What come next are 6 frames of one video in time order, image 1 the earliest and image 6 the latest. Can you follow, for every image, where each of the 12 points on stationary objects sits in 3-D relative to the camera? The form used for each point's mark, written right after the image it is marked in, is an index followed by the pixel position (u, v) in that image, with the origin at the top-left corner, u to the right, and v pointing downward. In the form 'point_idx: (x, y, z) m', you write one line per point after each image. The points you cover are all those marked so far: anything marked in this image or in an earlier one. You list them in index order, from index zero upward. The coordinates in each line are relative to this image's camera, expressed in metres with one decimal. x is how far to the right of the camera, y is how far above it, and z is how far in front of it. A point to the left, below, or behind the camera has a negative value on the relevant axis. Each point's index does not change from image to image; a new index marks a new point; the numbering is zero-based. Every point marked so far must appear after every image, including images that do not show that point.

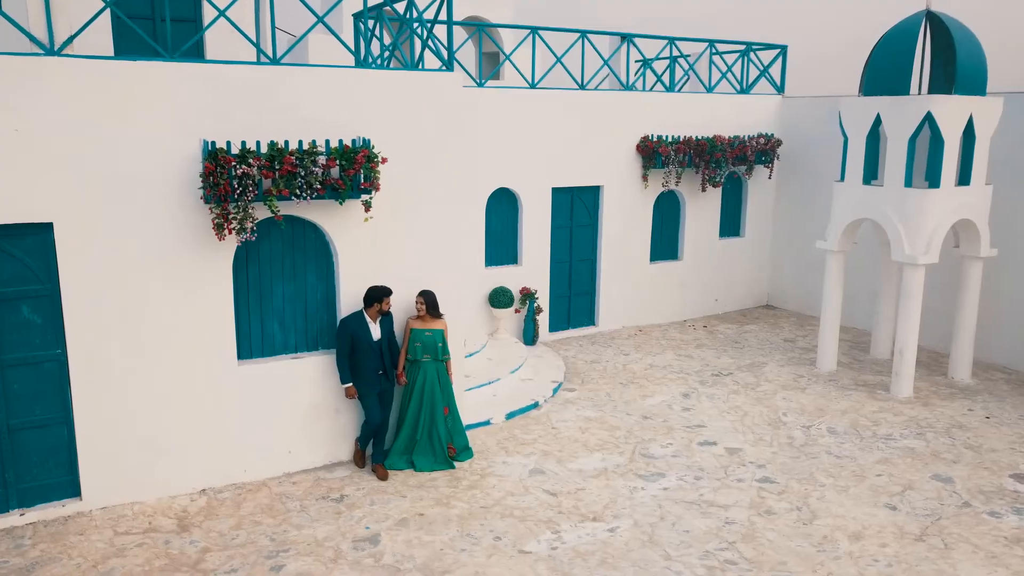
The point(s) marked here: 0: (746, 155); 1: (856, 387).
0: (+4.1, +2.3, +13.3) m
1: (+4.5, -1.3, +10.0) m
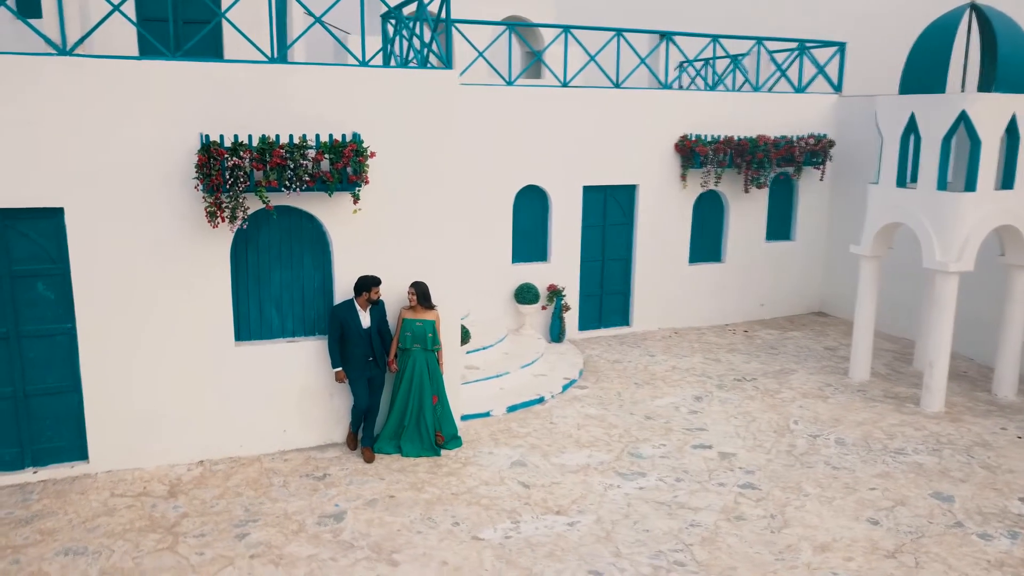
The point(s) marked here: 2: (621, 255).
0: (+4.8, +2.2, +12.9) m
1: (+4.7, -1.4, +9.5) m
2: (+1.8, +0.6, +12.7) m
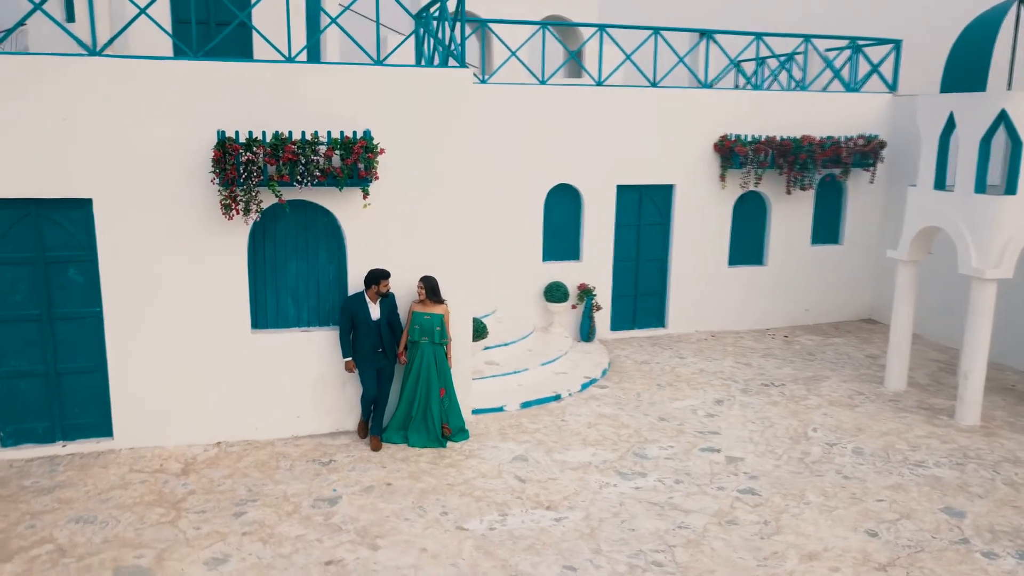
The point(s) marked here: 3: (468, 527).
0: (+5.4, +2.2, +12.4) m
1: (+4.9, -1.5, +9.1) m
2: (+2.4, +0.5, +12.6) m
3: (-0.3, -1.9, +6.0) m
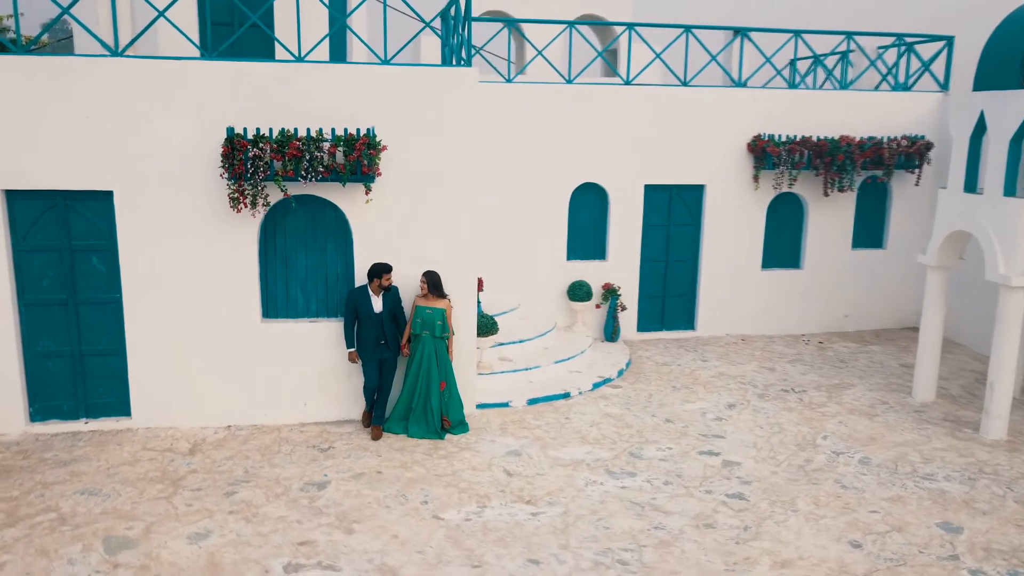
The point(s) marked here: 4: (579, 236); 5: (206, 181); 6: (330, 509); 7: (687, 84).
0: (+5.9, +2.1, +12.0) m
1: (+4.9, -1.5, +8.7) m
2: (+2.9, +0.5, +12.4) m
3: (-0.5, -1.8, +6.1) m
4: (+1.1, +0.8, +11.9) m
5: (-3.0, +1.1, +7.5) m
6: (-1.5, -1.8, +6.2) m
7: (+2.7, +3.1, +11.7) m
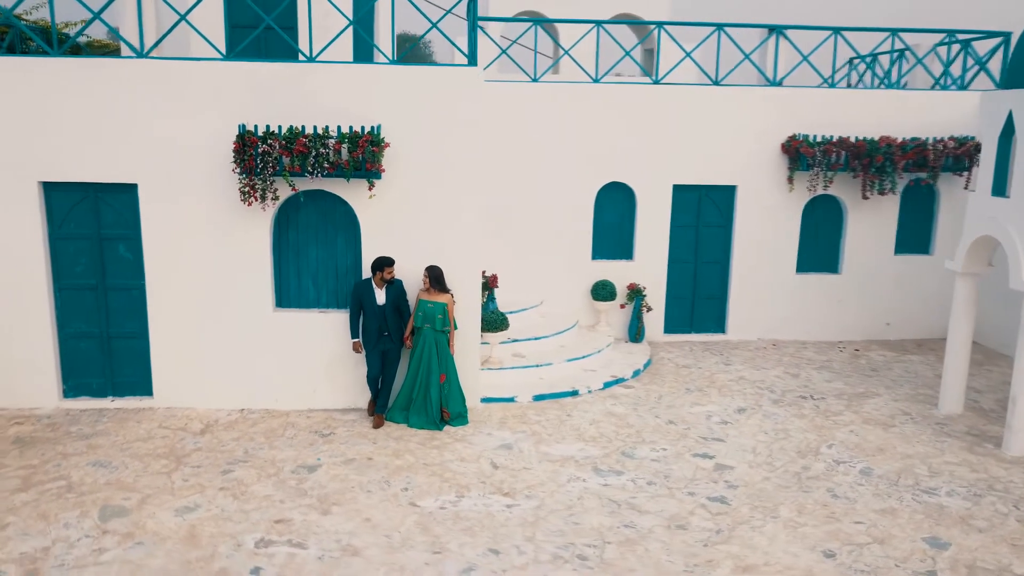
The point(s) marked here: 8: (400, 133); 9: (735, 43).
0: (+6.3, +2.0, +11.5) m
1: (+5.0, -1.6, +8.4) m
2: (+3.3, +0.5, +12.2) m
3: (-0.8, -1.8, +6.3) m
4: (+1.5, +0.8, +11.8) m
5: (-3.0, +1.2, +7.9) m
6: (-1.7, -1.7, +6.5) m
7: (+3.1, +3.1, +11.5) m
8: (-1.2, +1.6, +8.0) m
9: (+3.4, +3.7, +11.5) m
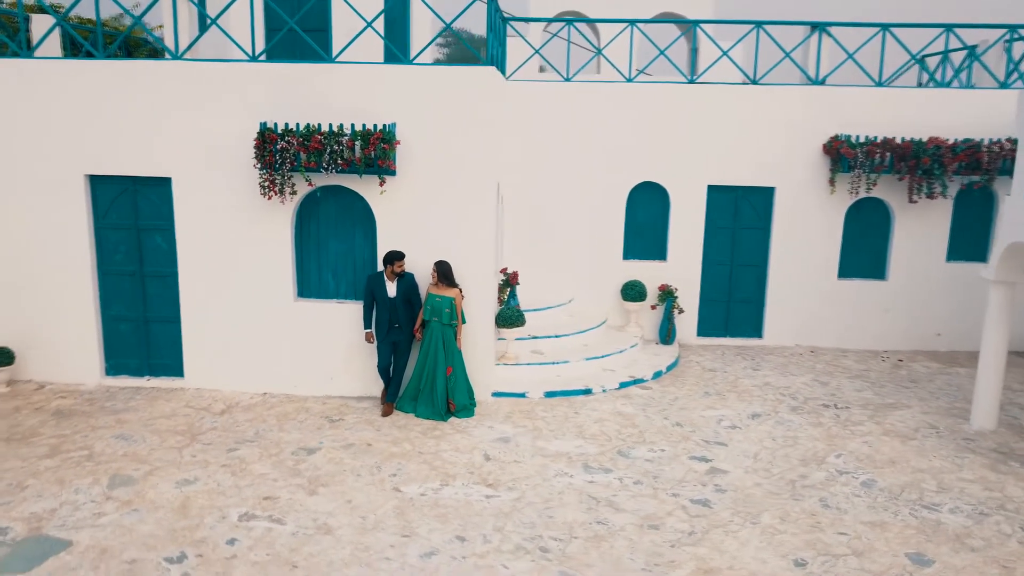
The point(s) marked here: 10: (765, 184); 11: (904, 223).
0: (+6.7, +1.8, +10.9) m
1: (+5.0, -1.7, +8.0) m
2: (+3.8, +0.4, +12.0) m
3: (-0.9, -1.7, +6.5) m
4: (+2.0, +0.8, +11.8) m
5: (-2.9, +1.3, +8.4) m
6: (-1.8, -1.7, +6.8) m
7: (+3.6, +3.1, +11.3) m
8: (-1.1, +1.7, +8.2) m
9: (+3.9, +3.7, +11.3) m
10: (+3.8, +1.6, +11.5) m
11: (+6.1, +1.0, +11.7) m
